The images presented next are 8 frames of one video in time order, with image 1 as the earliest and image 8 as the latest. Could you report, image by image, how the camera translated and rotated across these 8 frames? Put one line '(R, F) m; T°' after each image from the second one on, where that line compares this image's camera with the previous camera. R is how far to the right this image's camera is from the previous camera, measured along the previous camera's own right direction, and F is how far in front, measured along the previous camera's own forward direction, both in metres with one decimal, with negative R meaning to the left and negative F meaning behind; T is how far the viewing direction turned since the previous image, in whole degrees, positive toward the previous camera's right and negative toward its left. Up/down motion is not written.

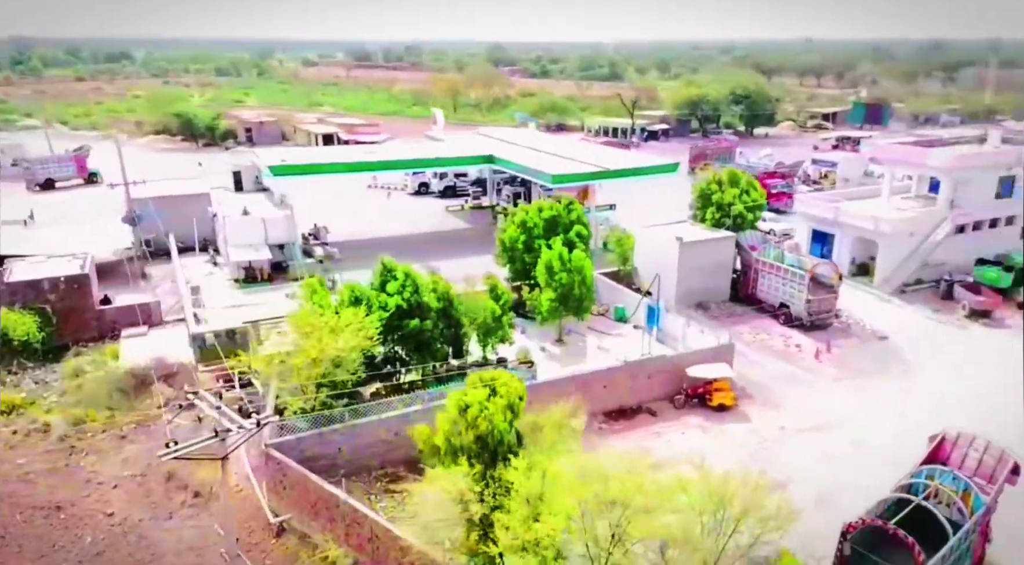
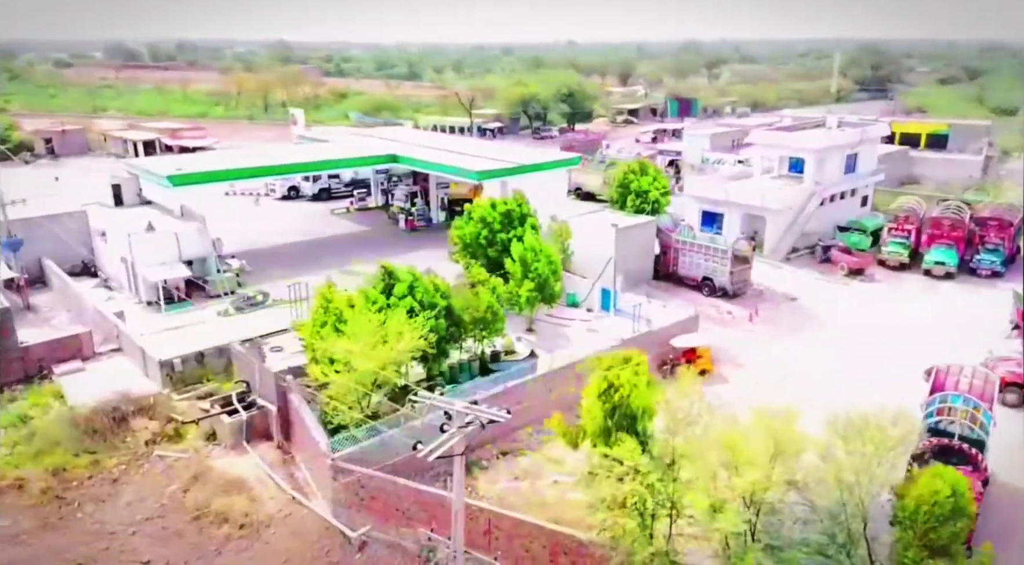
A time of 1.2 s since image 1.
(-2.5, +0.1) m; +15°
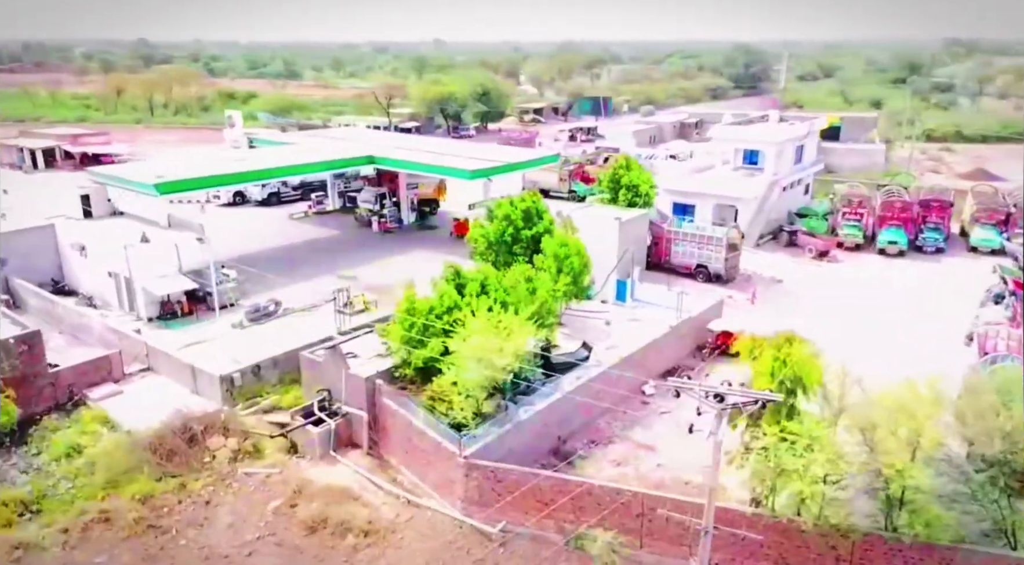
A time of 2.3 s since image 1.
(-2.2, 0.0) m; +9°
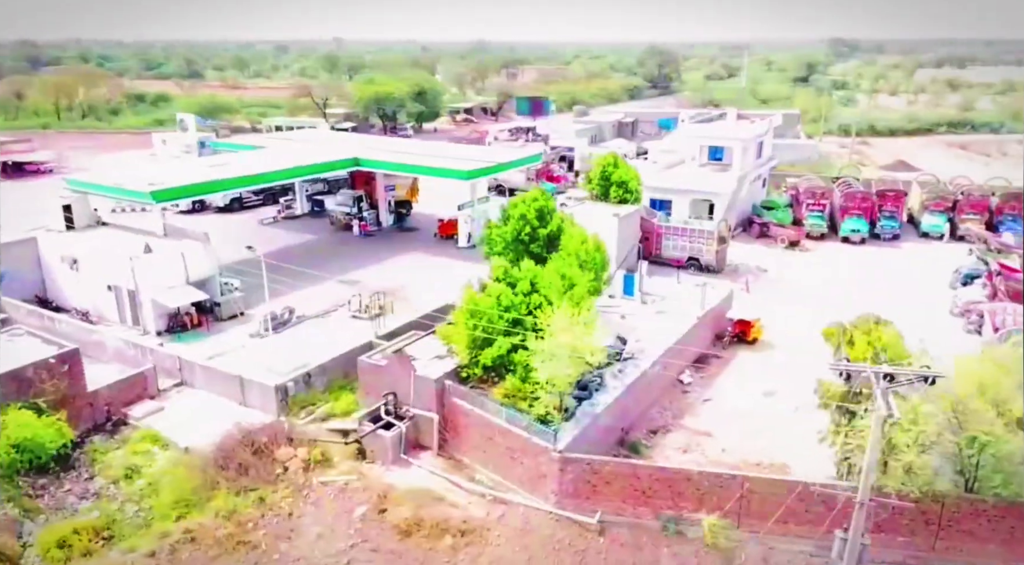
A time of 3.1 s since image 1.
(-1.7, 0.0) m; +7°
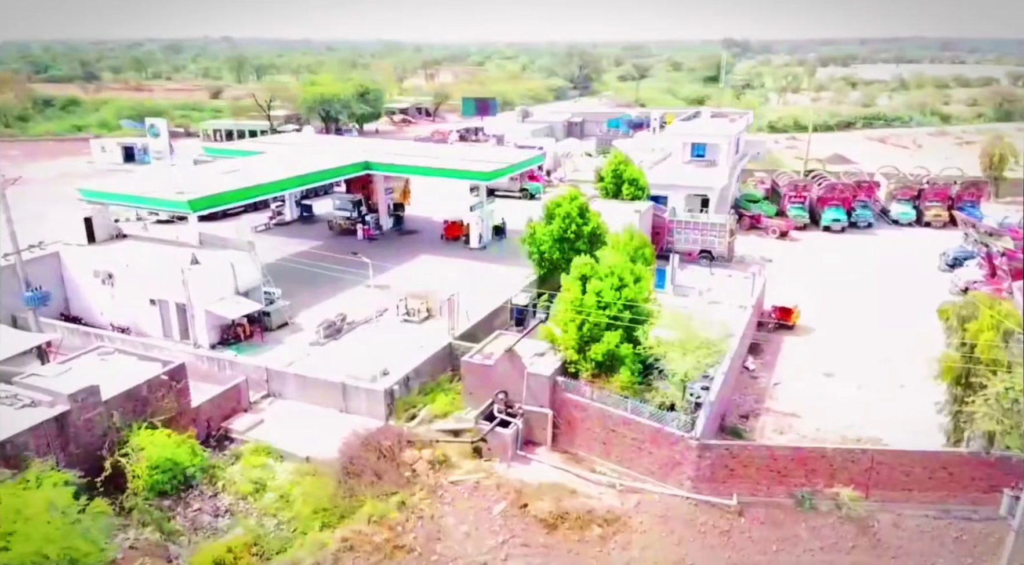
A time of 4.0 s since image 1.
(-2.2, -0.1) m; +7°
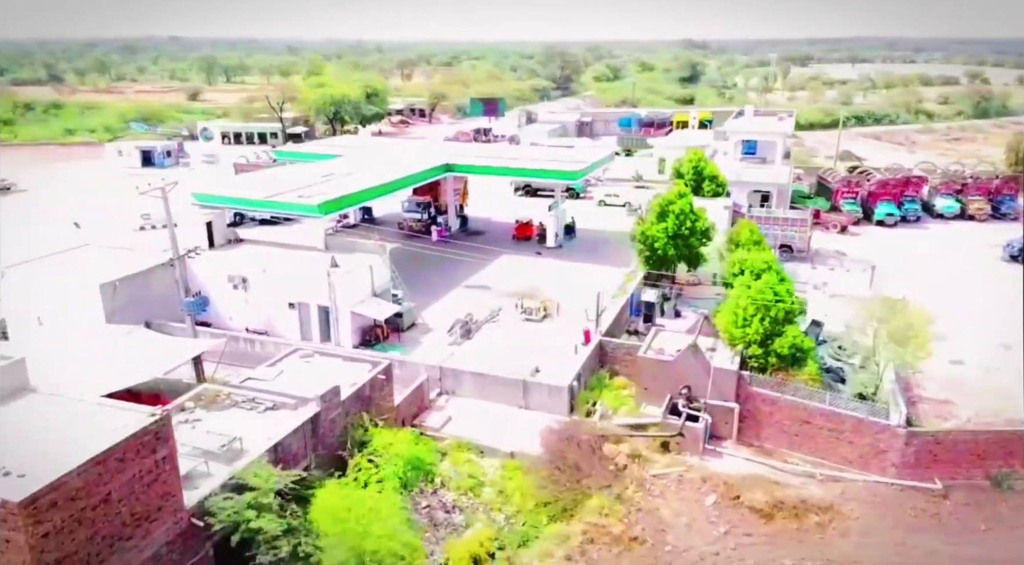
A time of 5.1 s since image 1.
(-2.5, -0.1) m; +3°
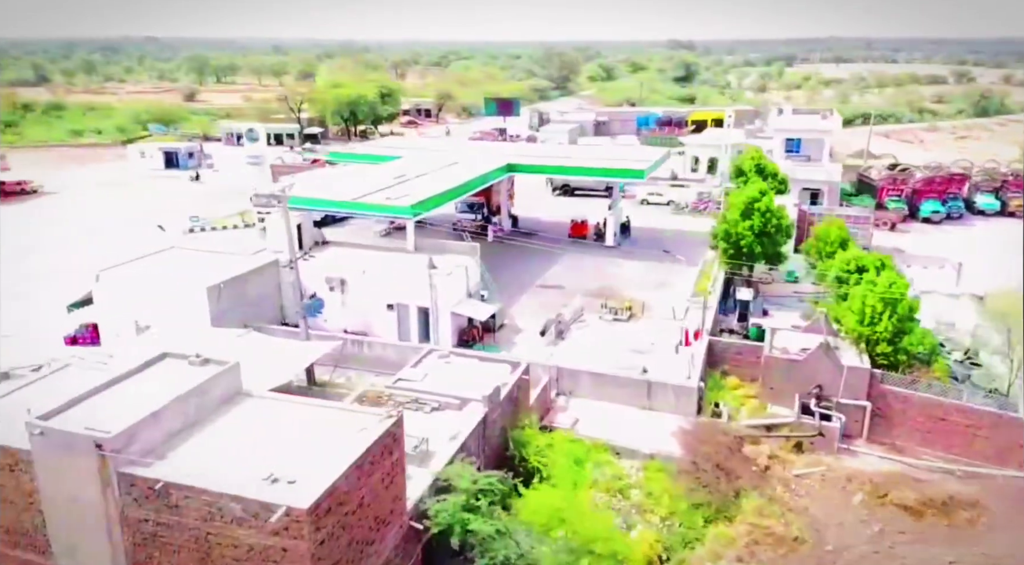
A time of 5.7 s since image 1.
(-1.7, +0.1) m; +1°
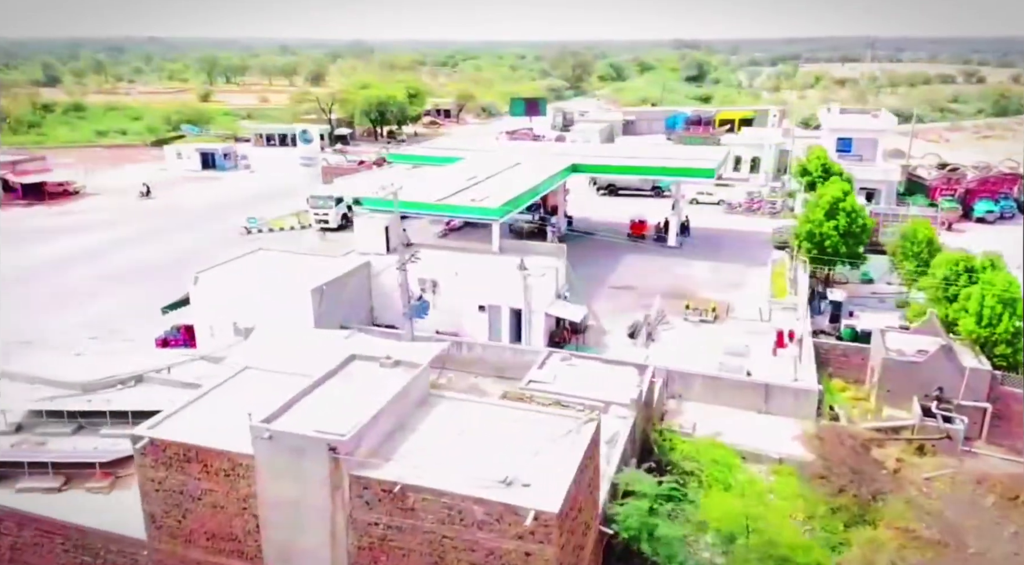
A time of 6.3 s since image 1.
(-1.3, 0.0) m; 0°
